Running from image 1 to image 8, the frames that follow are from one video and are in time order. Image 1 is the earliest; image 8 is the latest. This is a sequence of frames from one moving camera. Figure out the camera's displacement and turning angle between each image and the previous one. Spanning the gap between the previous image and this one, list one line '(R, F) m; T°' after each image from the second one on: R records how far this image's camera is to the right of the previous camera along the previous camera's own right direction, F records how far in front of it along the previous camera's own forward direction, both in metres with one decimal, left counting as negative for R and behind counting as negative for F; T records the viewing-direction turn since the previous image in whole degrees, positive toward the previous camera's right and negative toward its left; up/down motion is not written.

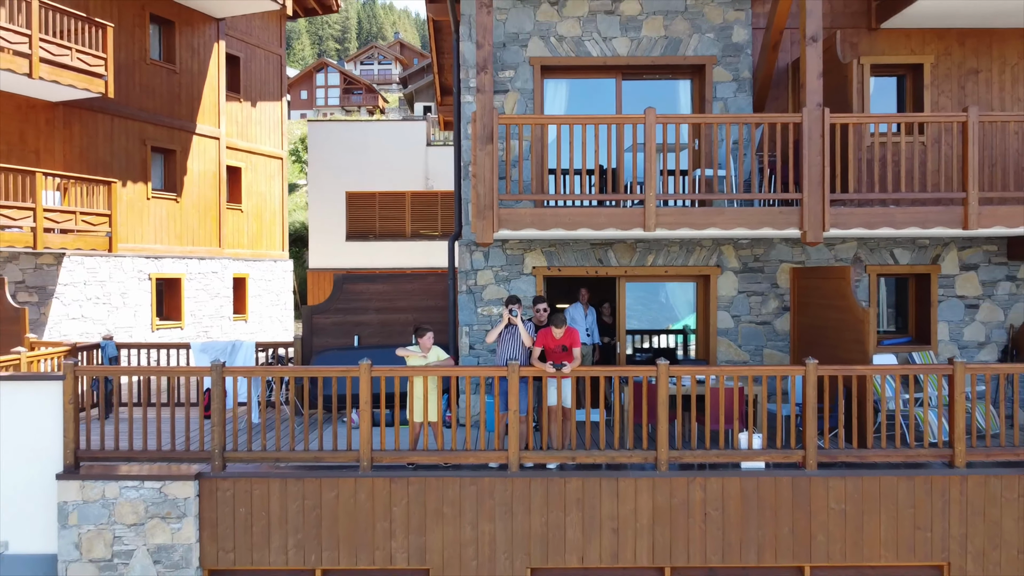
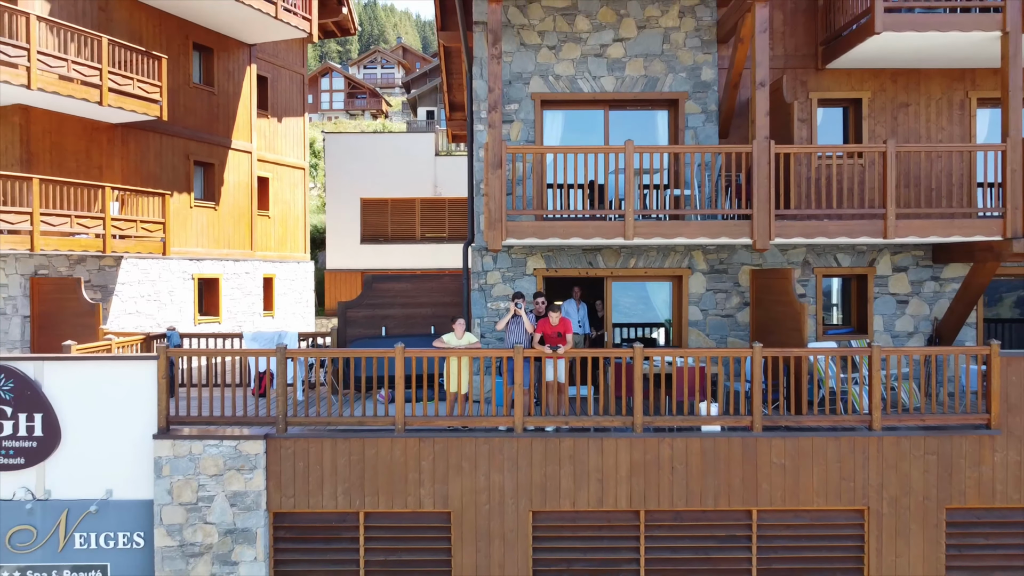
(0.0, -1.4) m; 0°
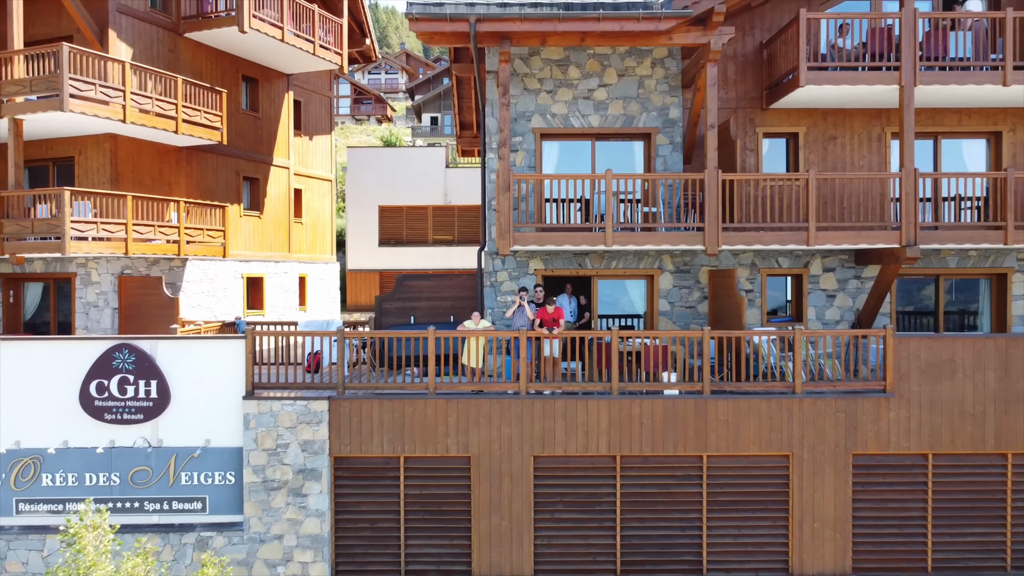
(-0.1, -2.1) m; 0°
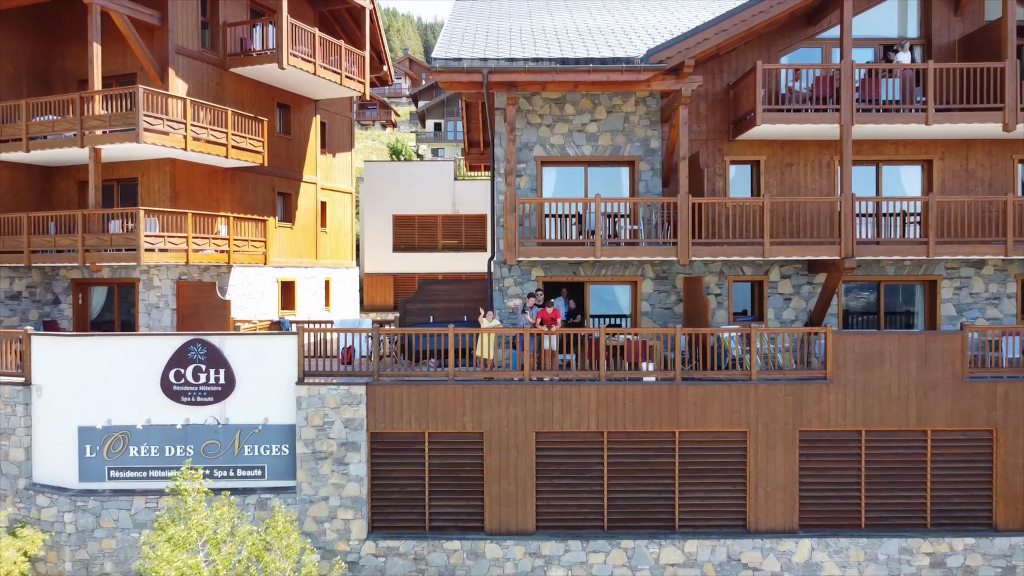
(-0.1, -1.9) m; 0°
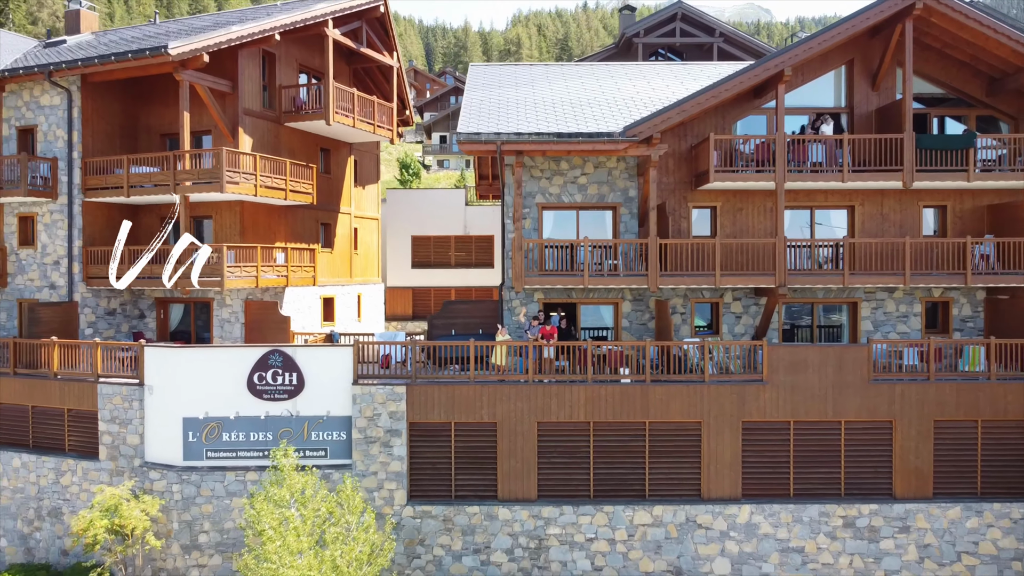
(-0.1, -3.2) m; 0°
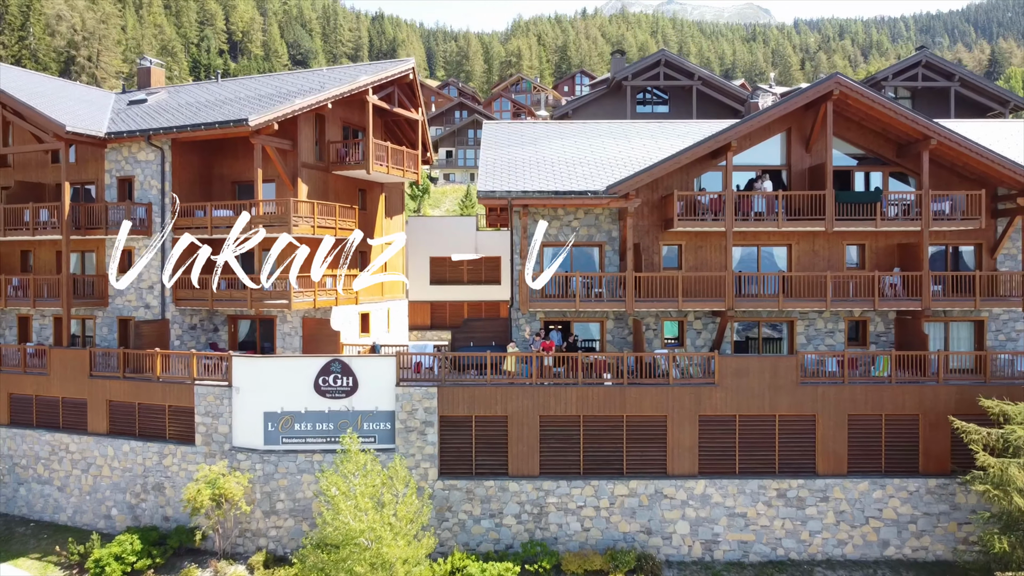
(-0.2, -4.0) m; 0°
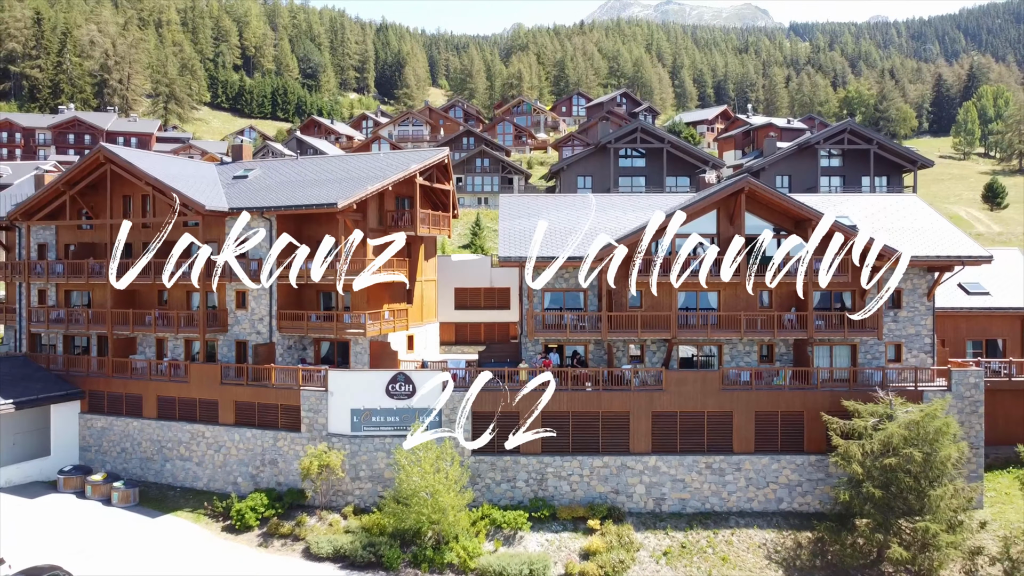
(-0.4, -8.1) m; 0°
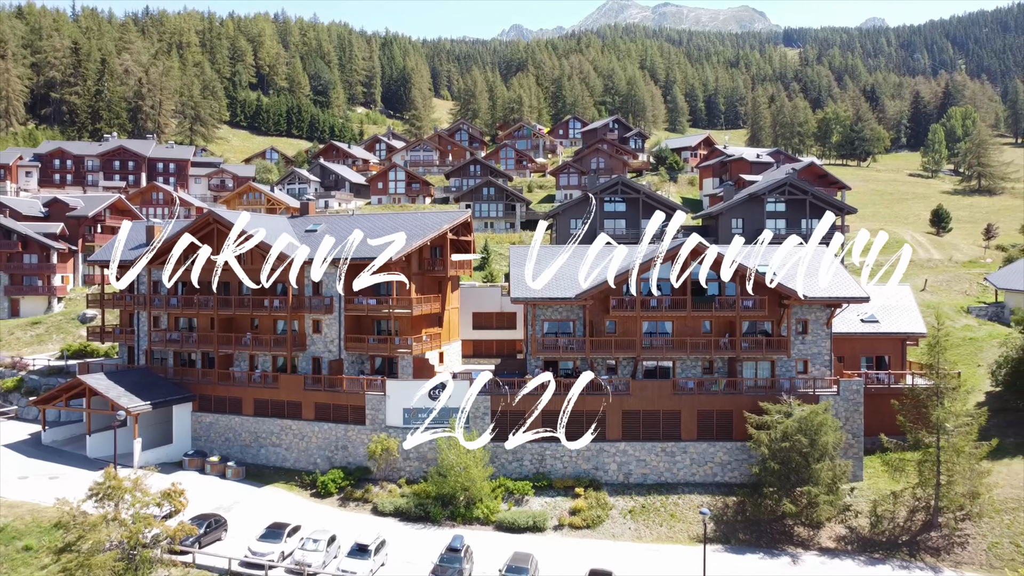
(-0.4, -9.8) m; 0°
